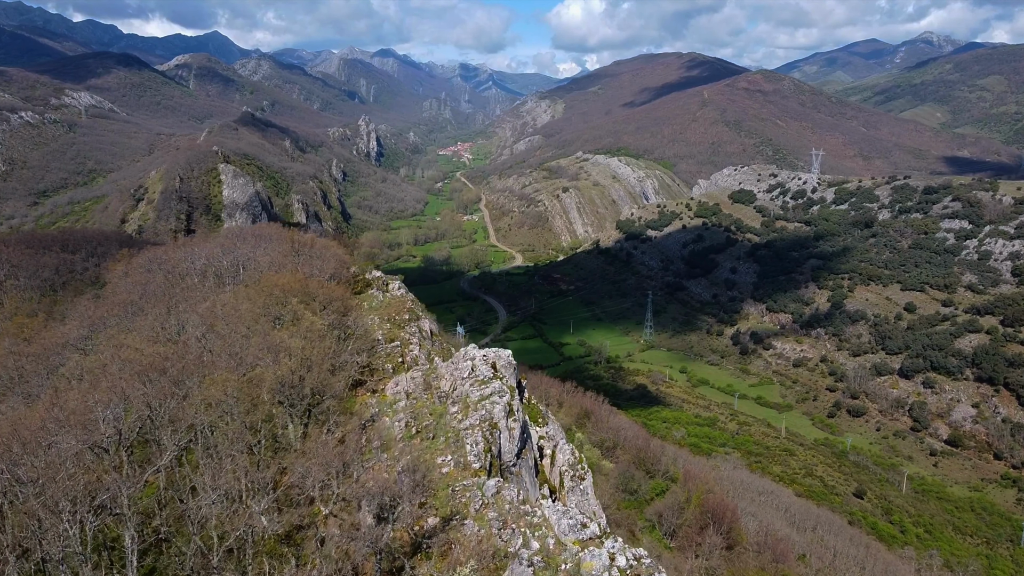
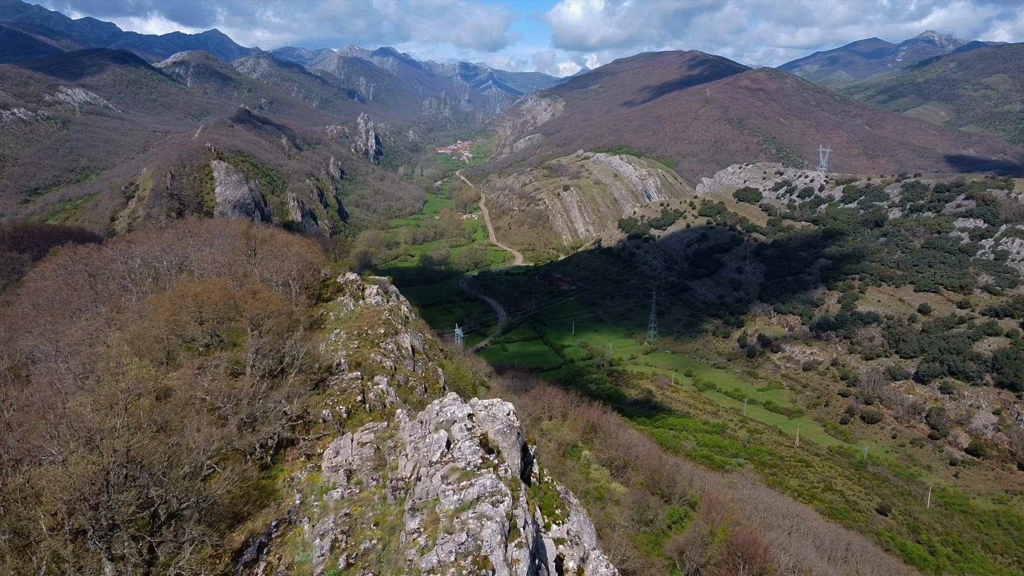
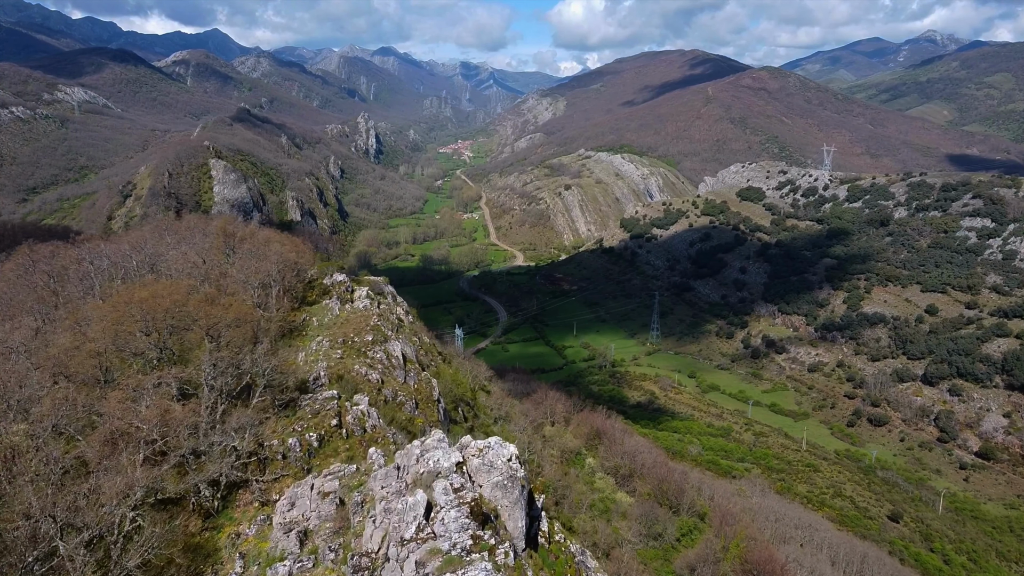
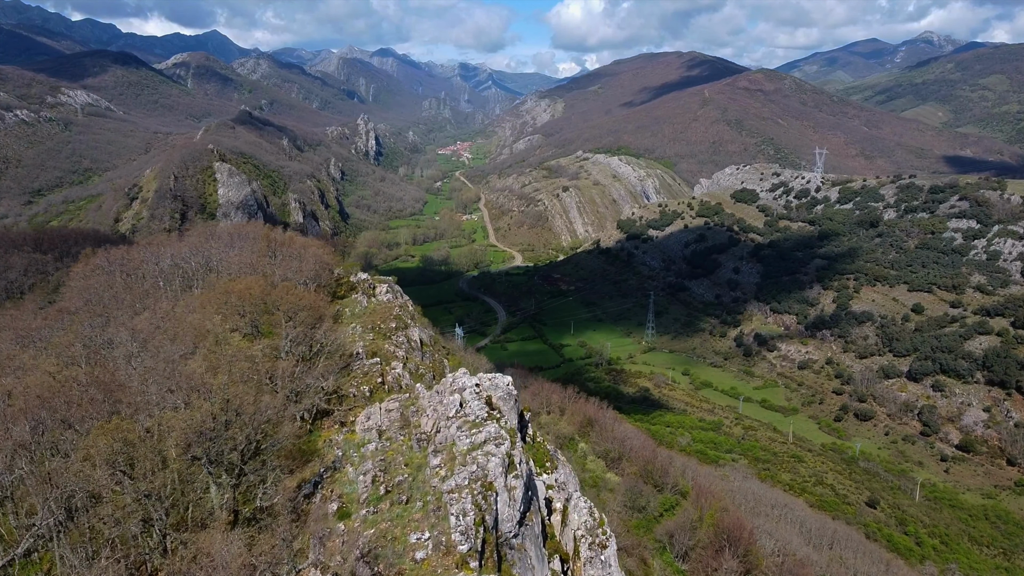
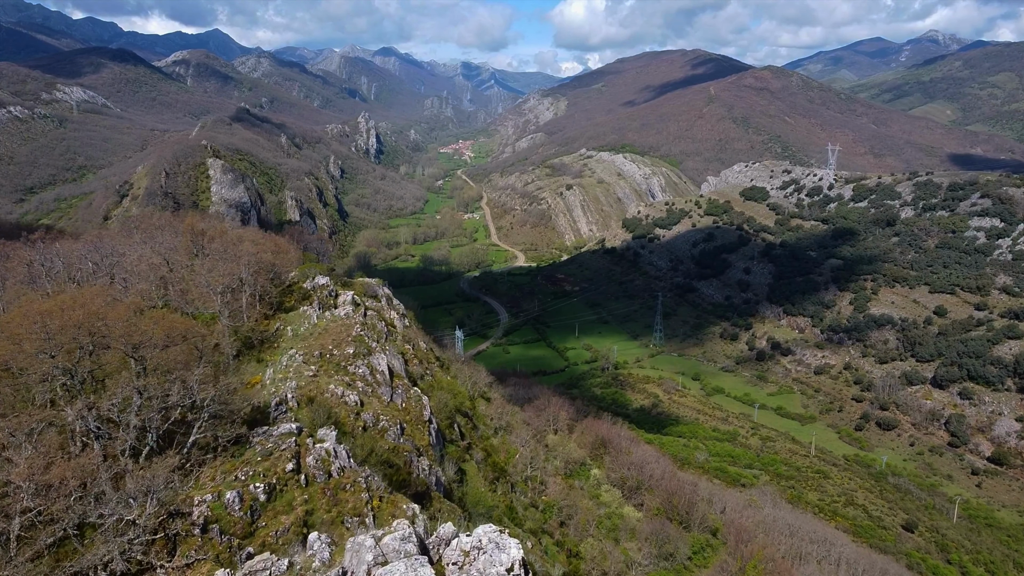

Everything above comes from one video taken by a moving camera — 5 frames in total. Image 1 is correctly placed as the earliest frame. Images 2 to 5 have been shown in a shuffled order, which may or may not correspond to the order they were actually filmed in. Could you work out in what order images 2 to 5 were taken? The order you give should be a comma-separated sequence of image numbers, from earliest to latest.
4, 2, 3, 5
